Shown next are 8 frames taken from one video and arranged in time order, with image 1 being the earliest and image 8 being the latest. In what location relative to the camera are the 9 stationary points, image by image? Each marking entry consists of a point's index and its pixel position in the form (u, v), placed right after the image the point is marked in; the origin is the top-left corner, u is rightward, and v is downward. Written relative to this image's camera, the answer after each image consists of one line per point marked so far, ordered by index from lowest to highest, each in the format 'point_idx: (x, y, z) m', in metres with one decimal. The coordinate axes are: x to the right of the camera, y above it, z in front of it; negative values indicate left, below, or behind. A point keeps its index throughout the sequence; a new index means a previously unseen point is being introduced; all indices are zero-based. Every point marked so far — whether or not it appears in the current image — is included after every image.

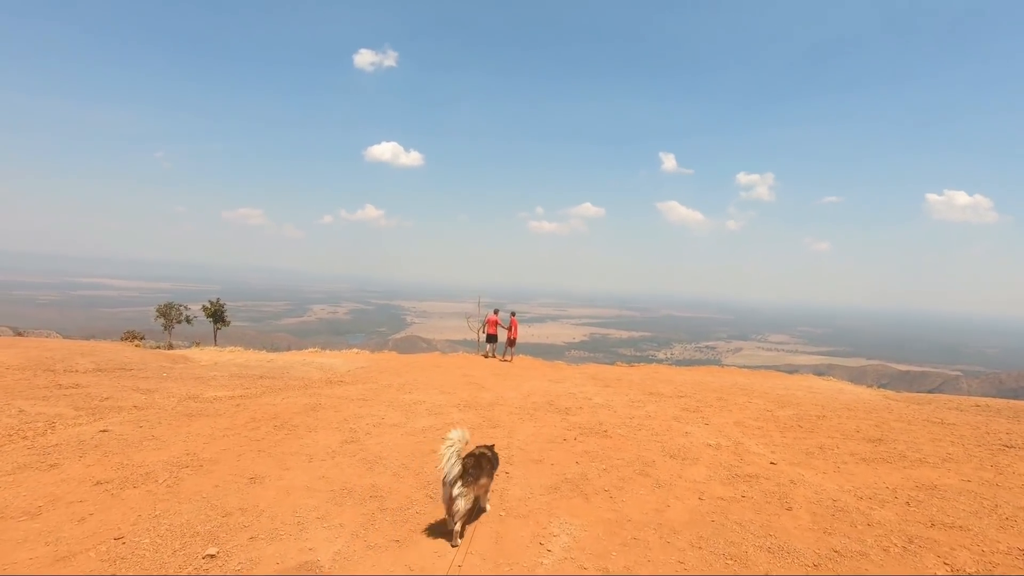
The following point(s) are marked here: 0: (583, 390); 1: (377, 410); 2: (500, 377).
0: (+1.6, -2.3, +12.0) m
1: (-2.1, -1.9, +8.2) m
2: (-0.2, -2.3, +14.0) m
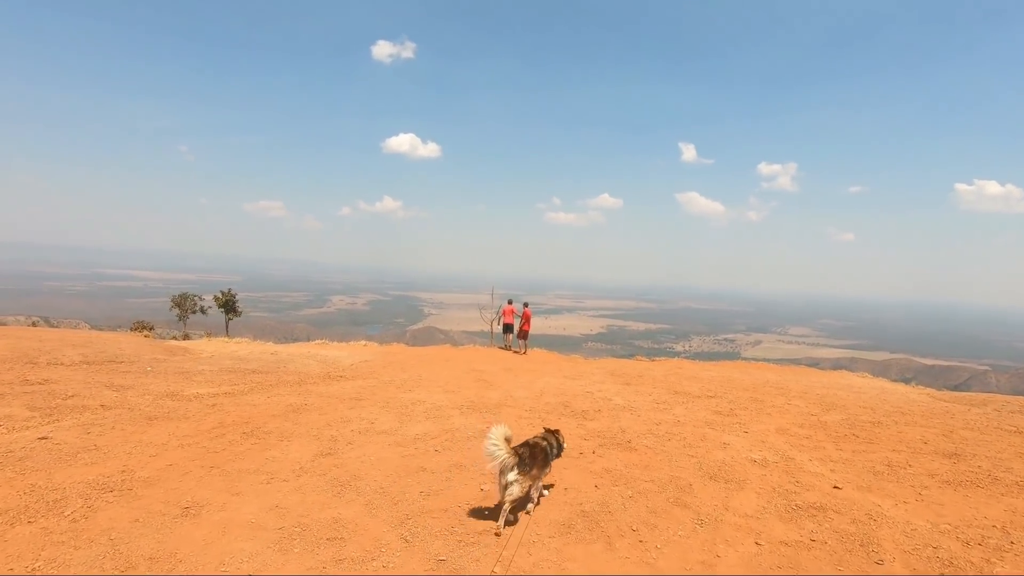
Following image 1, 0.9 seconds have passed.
0: (+1.9, -2.0, +10.9) m
1: (-2.0, -1.7, +7.3) m
2: (+0.1, -2.1, +13.0) m
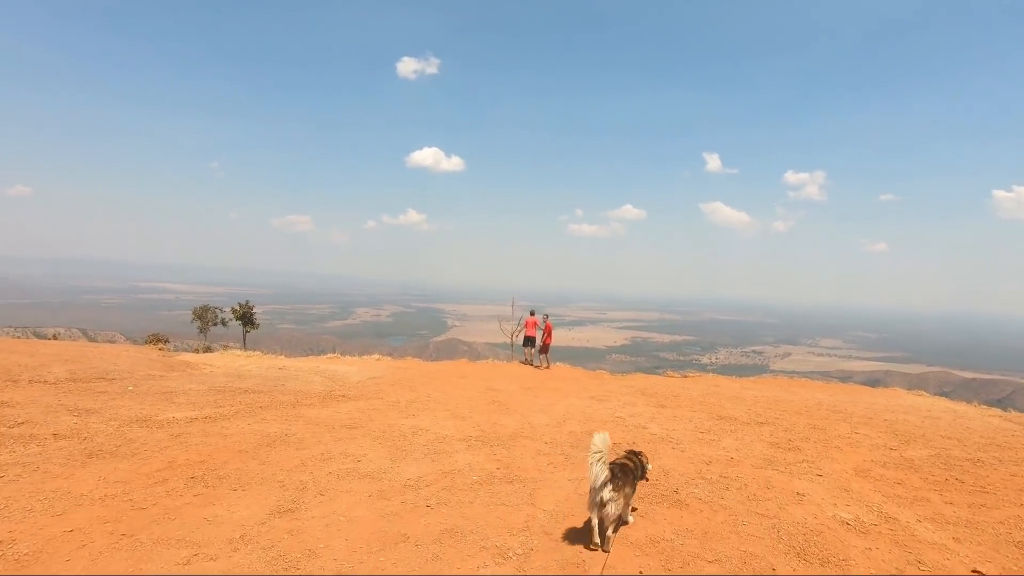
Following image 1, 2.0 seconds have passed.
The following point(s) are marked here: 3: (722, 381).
0: (+2.2, -2.2, +9.5) m
1: (-1.8, -1.8, +6.1) m
2: (+0.5, -2.3, +11.7) m
3: (+6.4, -2.9, +16.5) m
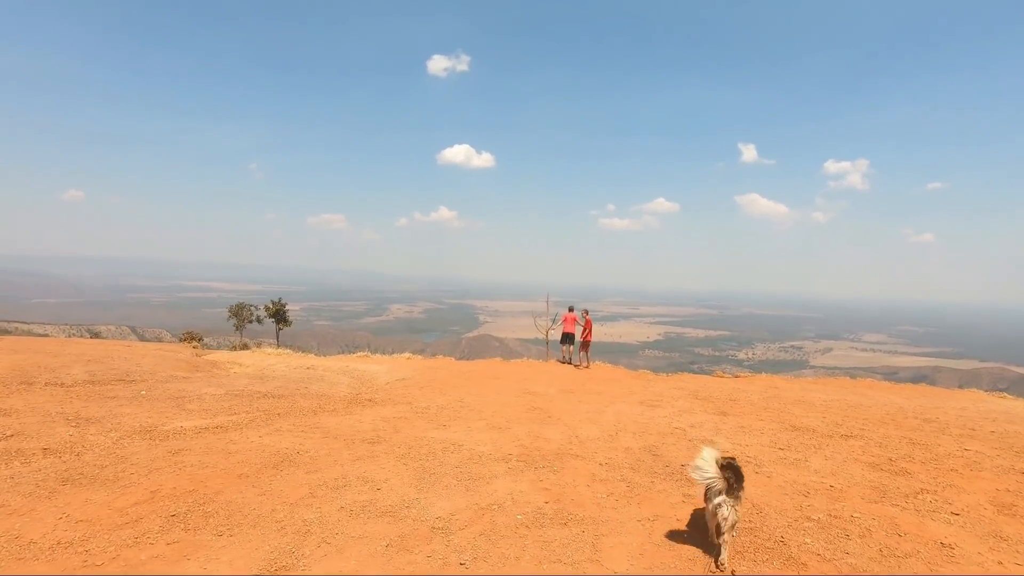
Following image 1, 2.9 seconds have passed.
0: (+2.9, -2.1, +8.4) m
1: (-1.3, -1.7, +5.2) m
2: (+1.3, -2.2, +10.7) m
3: (+7.5, -2.7, +15.1) m
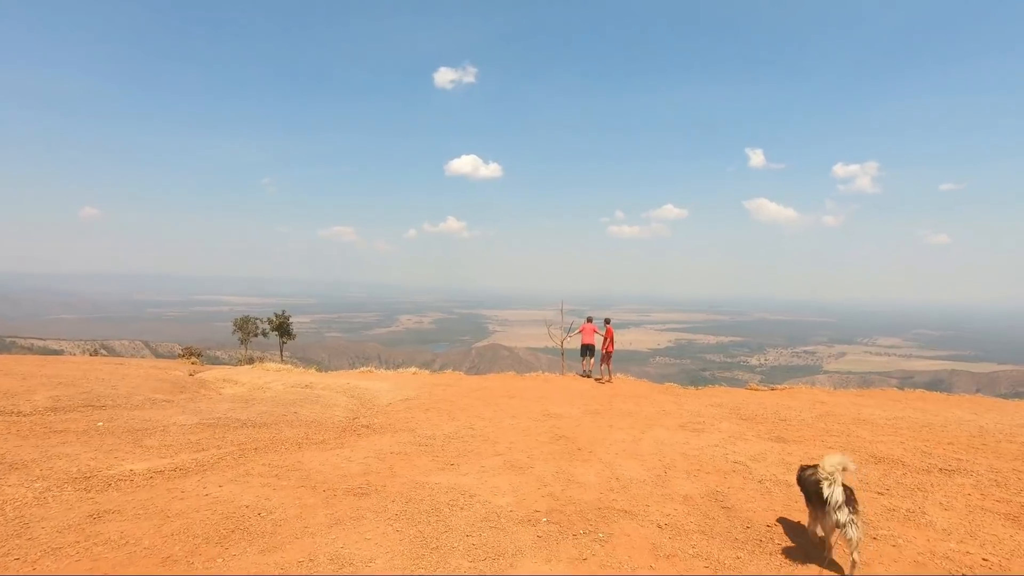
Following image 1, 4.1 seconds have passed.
0: (+3.1, -2.1, +6.9) m
1: (-1.1, -1.8, +3.8) m
2: (+1.6, -2.3, +9.3) m
3: (+7.9, -2.8, +13.6) m
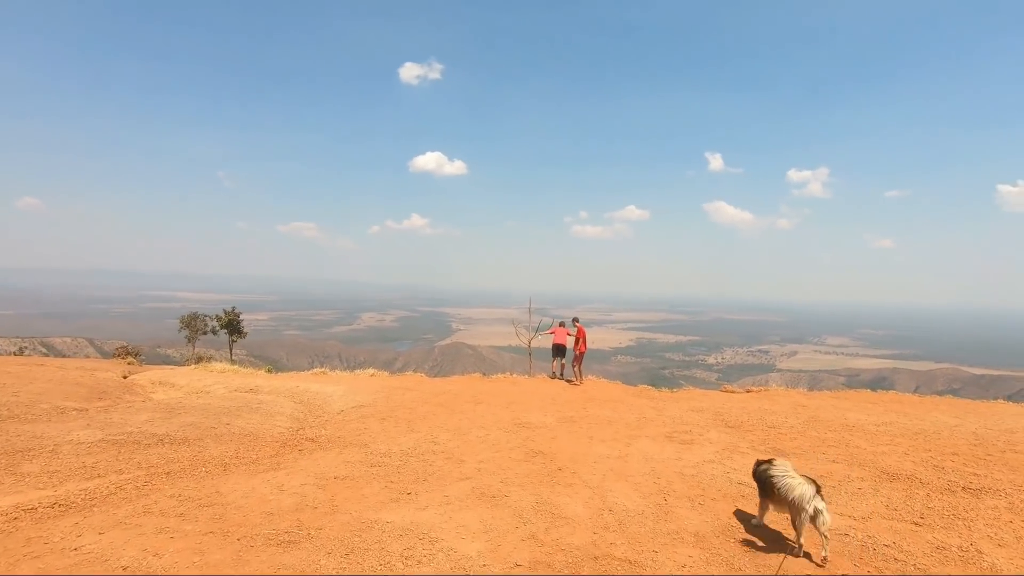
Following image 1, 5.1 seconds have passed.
0: (+2.8, -2.1, +6.1) m
1: (-1.2, -1.7, +2.7) m
2: (+1.1, -2.2, +8.3) m
3: (+7.1, -2.7, +13.0) m
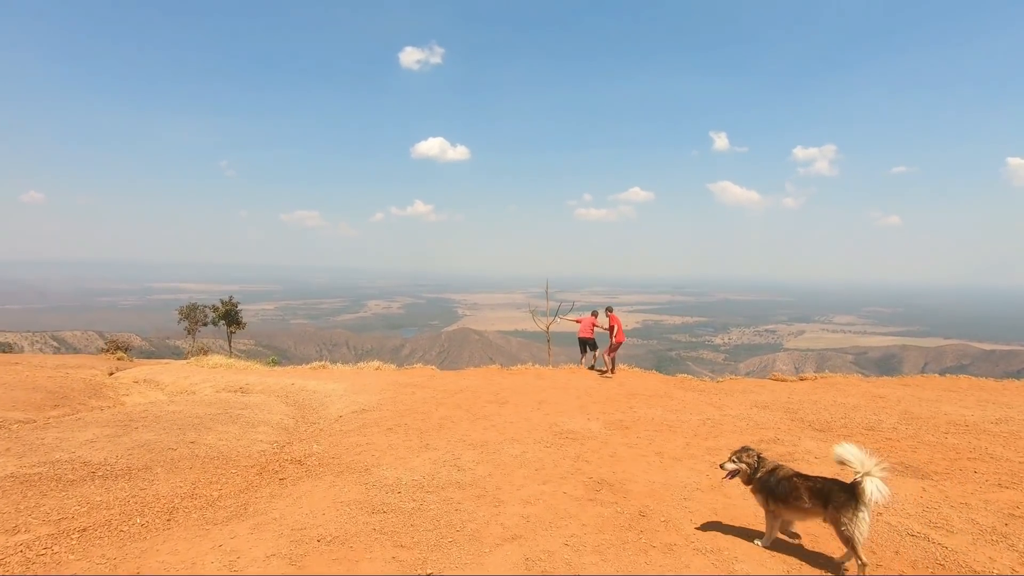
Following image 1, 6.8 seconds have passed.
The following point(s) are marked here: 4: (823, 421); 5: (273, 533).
0: (+3.3, -1.7, +4.3) m
1: (-0.8, -1.6, +0.9) m
2: (+1.6, -1.8, +6.5) m
3: (+7.7, -2.1, +11.2) m
4: (+4.7, -2.0, +8.1) m
5: (-1.7, -1.8, +4.0) m
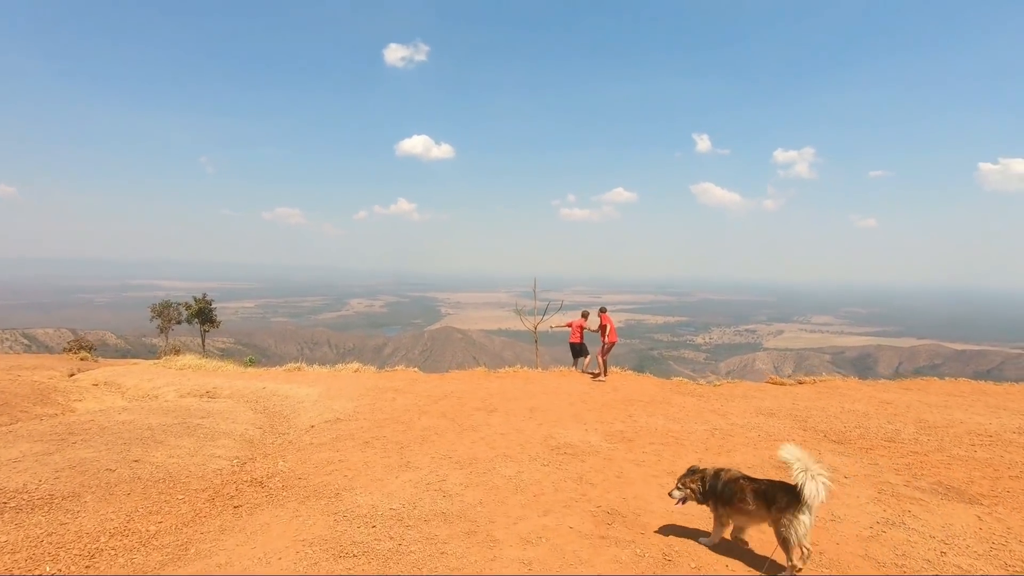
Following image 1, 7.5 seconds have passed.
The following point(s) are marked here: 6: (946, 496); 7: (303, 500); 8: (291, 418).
0: (+3.3, -1.7, +3.6) m
1: (-0.7, -1.5, +0.2) m
2: (+1.5, -1.8, +5.8) m
3: (+7.4, -2.1, +10.7) m
4: (+4.6, -2.0, +7.5) m
5: (-1.7, -1.7, +3.2) m
6: (+3.8, -1.8, +4.9) m
7: (-1.8, -1.8, +4.7) m
8: (-3.4, -2.0, +8.2) m
